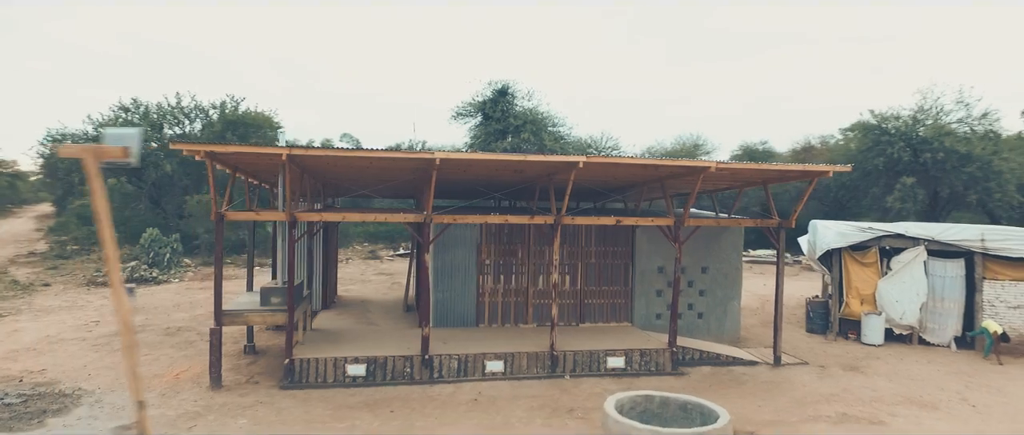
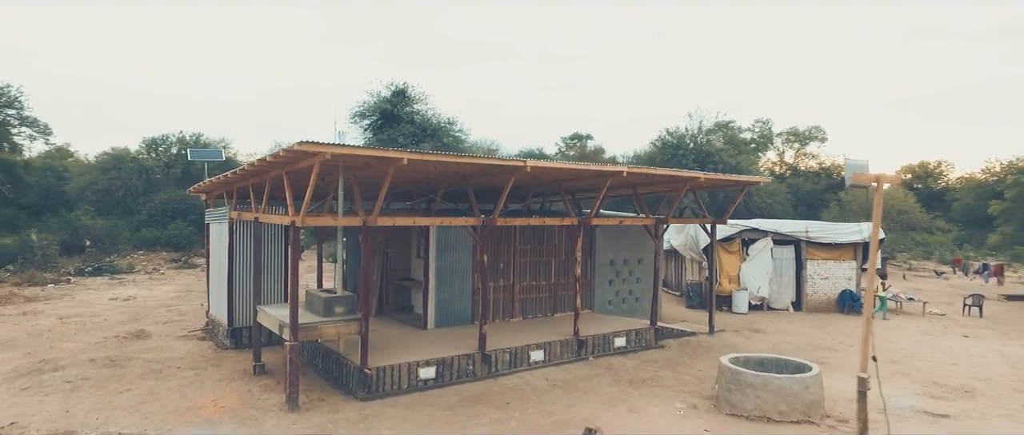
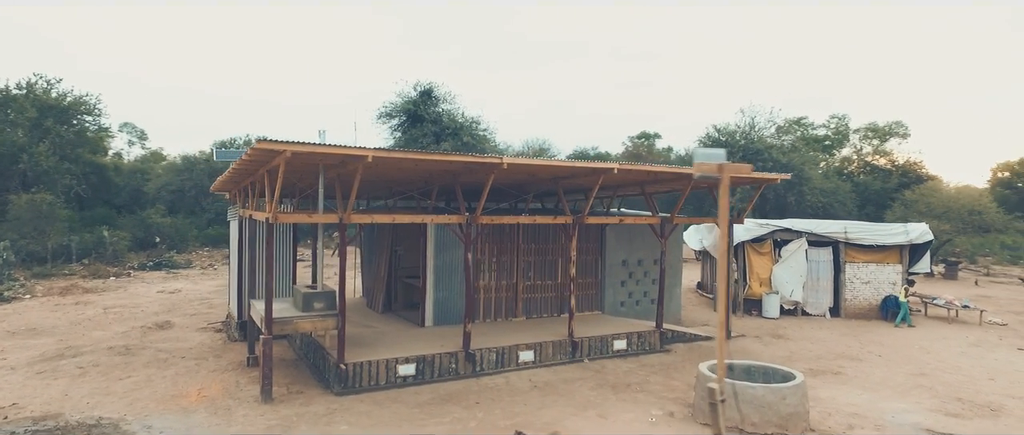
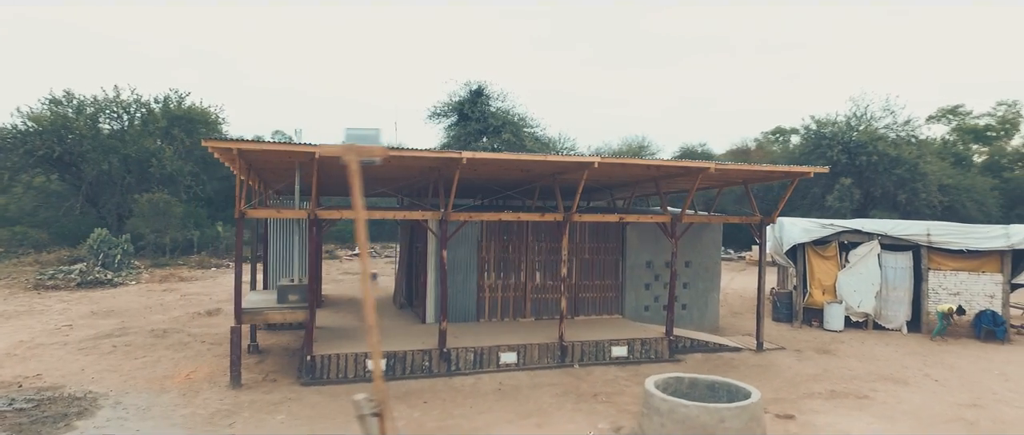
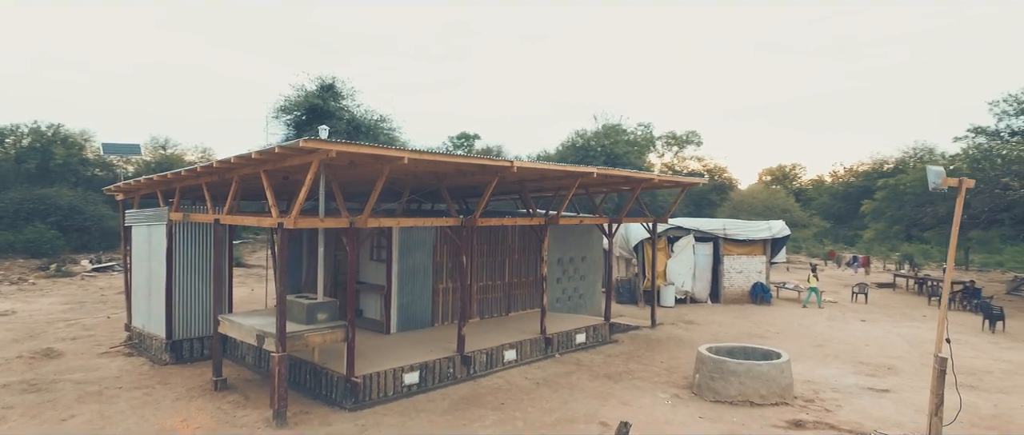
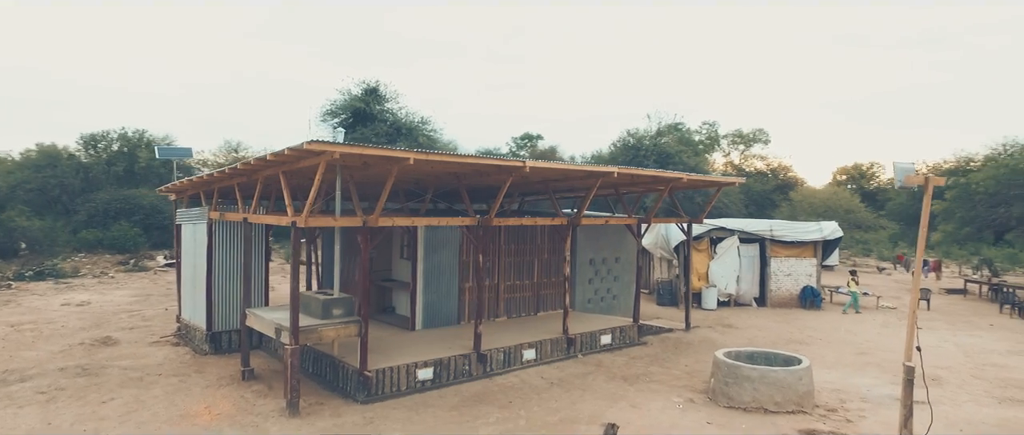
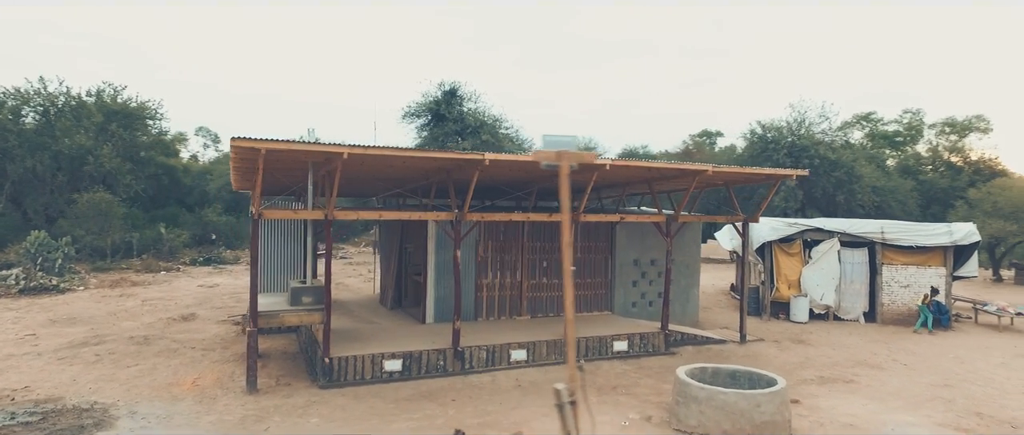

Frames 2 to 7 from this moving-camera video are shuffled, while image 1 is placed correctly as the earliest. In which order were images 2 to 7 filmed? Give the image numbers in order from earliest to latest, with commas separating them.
4, 7, 3, 2, 6, 5
